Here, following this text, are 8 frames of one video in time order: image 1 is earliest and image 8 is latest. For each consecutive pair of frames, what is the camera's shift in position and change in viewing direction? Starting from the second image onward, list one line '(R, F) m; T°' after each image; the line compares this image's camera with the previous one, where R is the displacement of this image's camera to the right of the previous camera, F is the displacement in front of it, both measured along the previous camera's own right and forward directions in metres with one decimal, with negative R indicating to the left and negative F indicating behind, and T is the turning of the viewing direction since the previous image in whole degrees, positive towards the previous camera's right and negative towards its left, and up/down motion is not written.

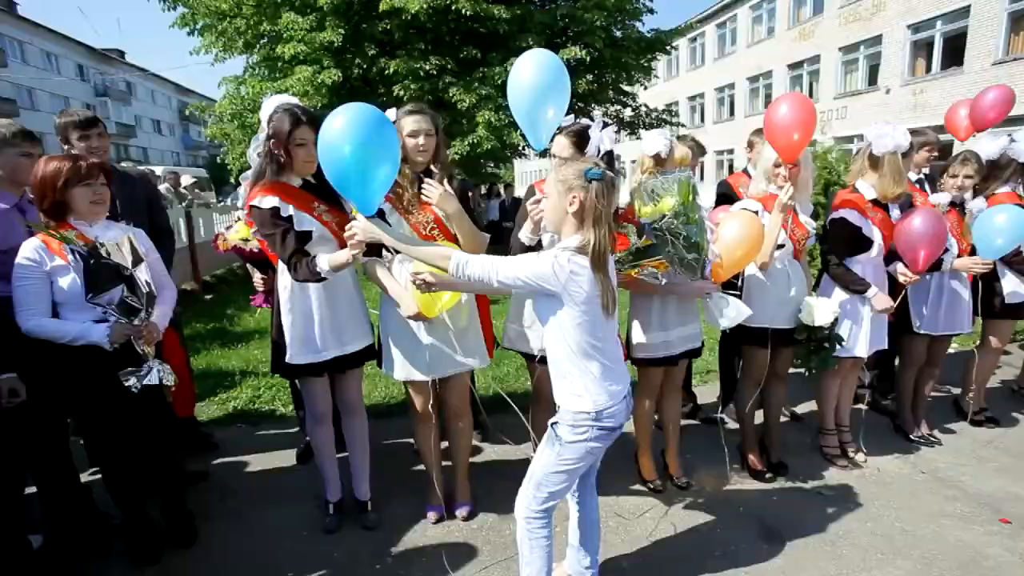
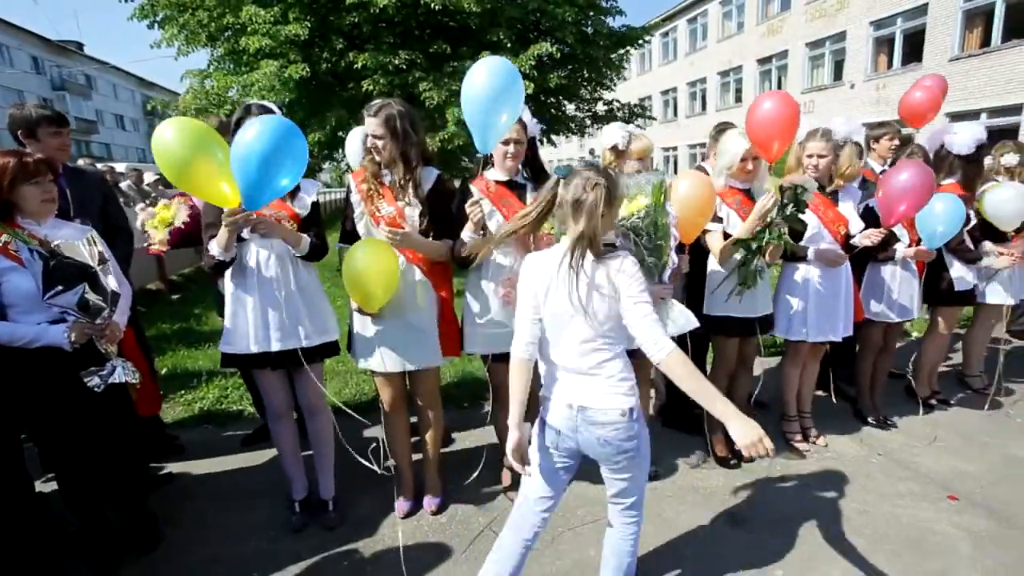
(+0.1, 0.0) m; +2°
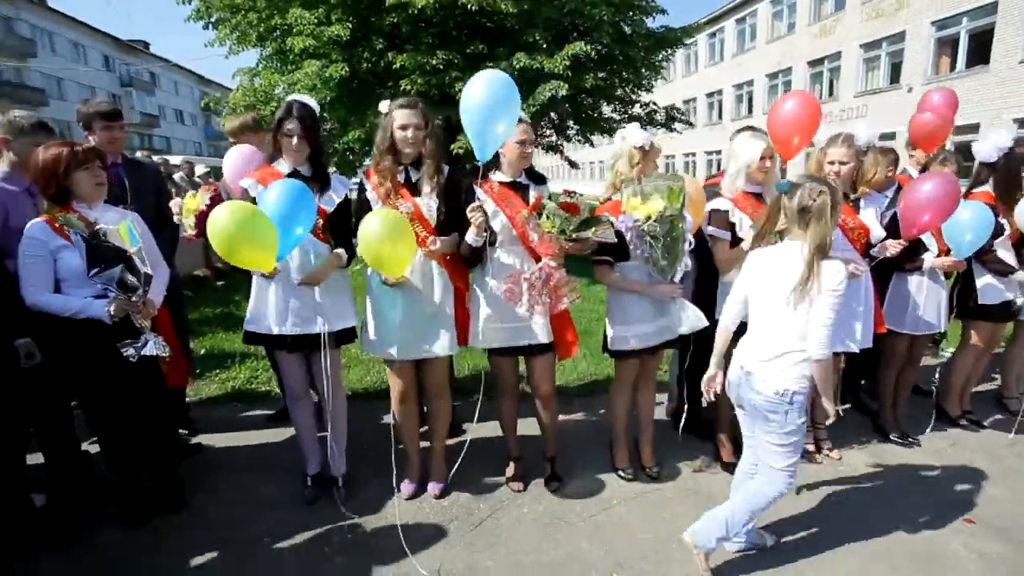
(+0.2, -0.1) m; -4°
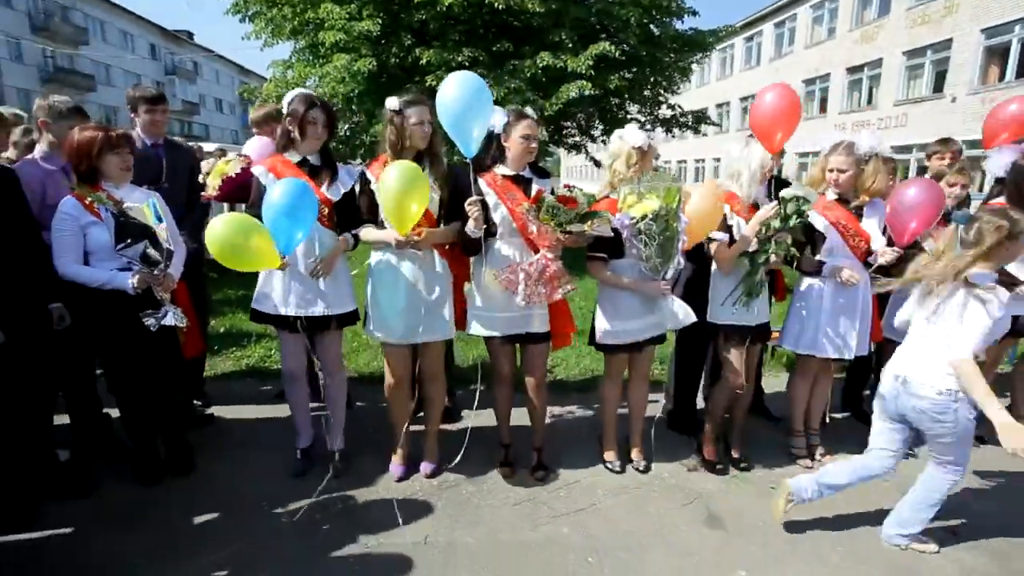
(+0.2, -0.1) m; -3°
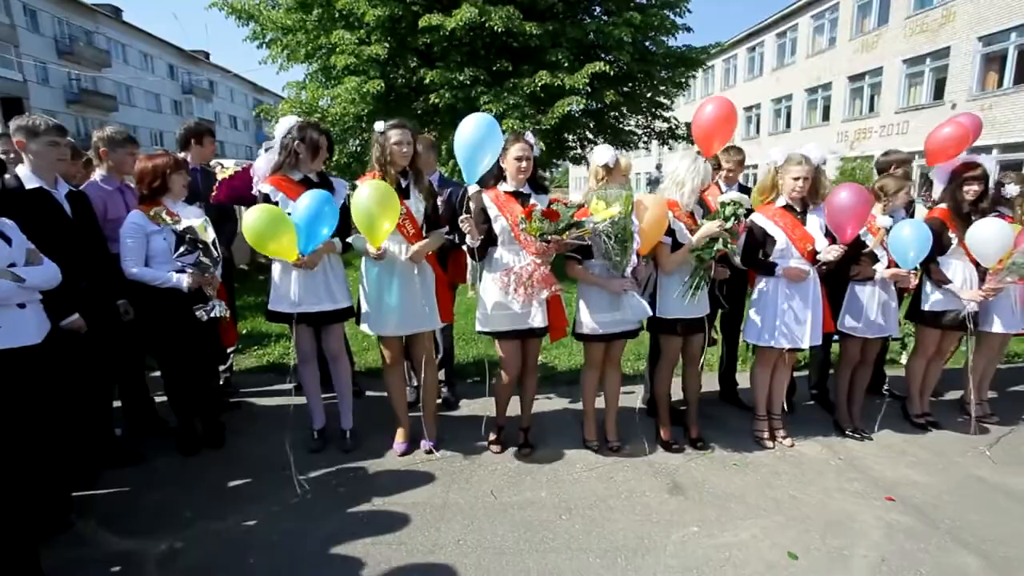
(+0.2, -0.4) m; -1°
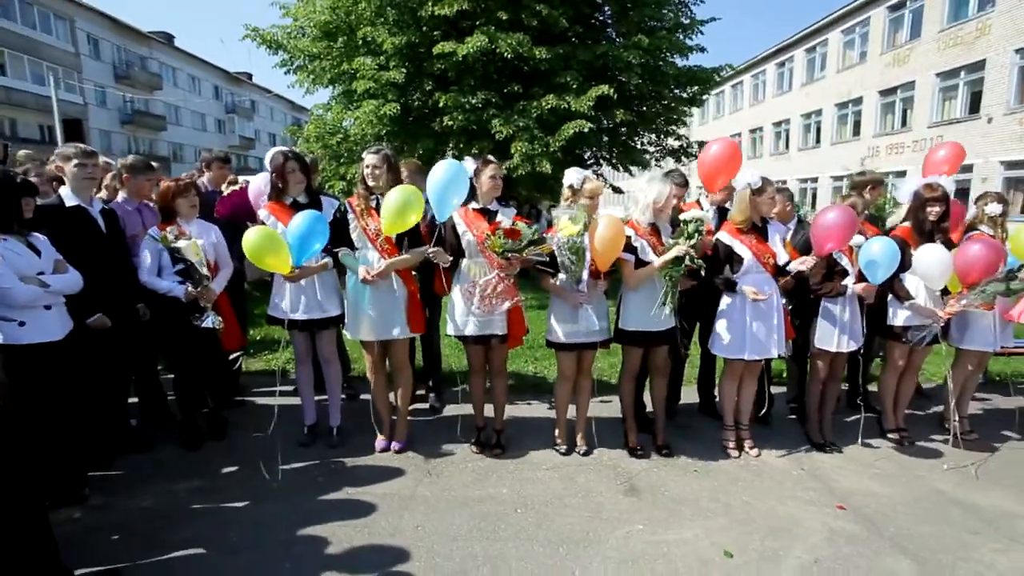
(+0.4, -0.3) m; -3°
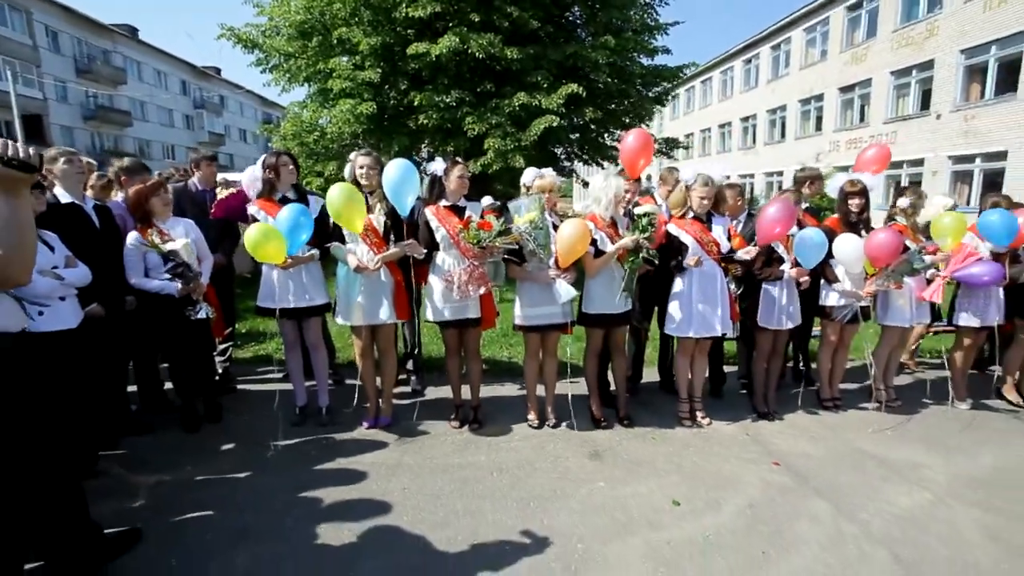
(0.0, -0.4) m; +3°
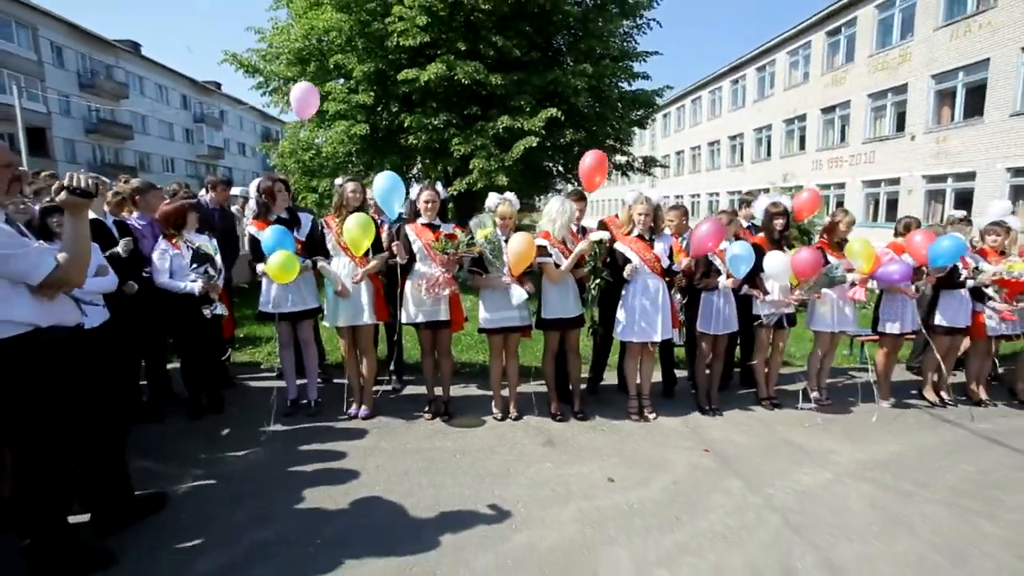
(+0.3, -0.6) m; 0°
